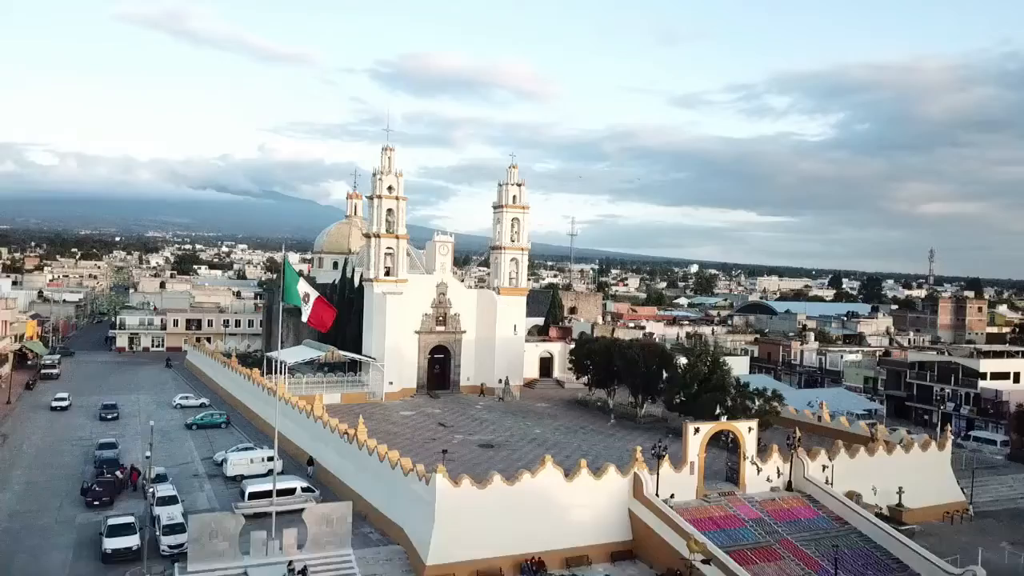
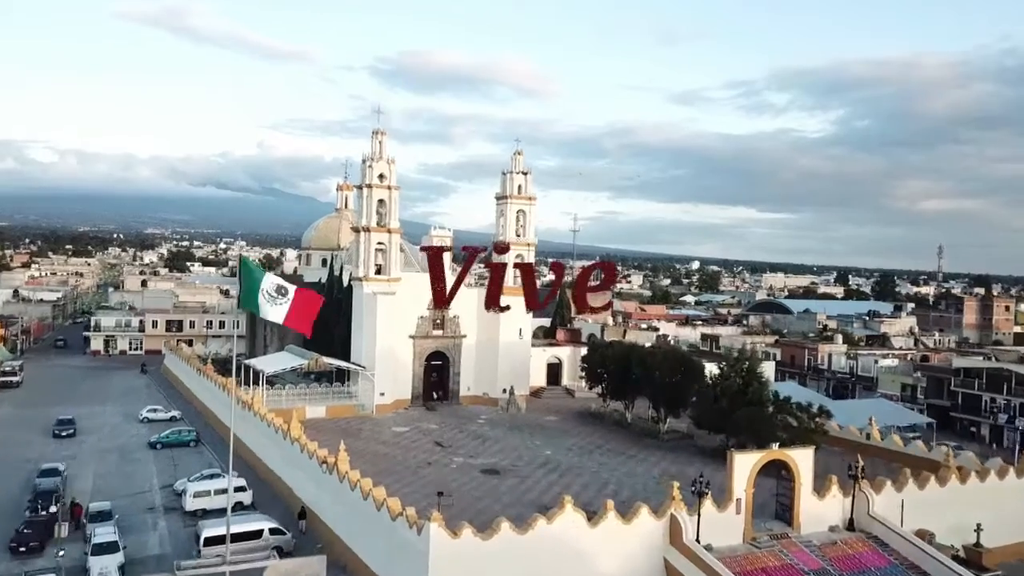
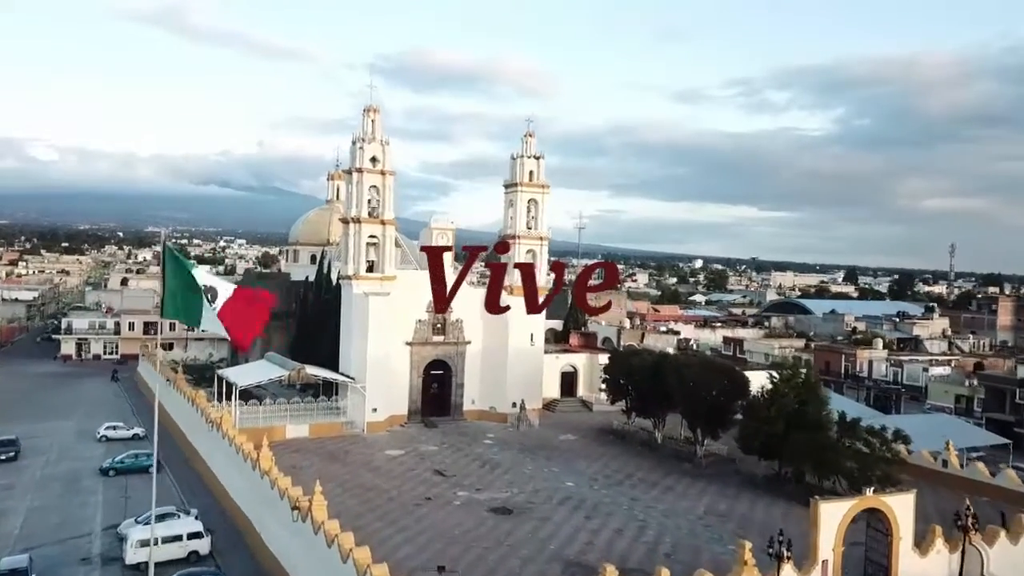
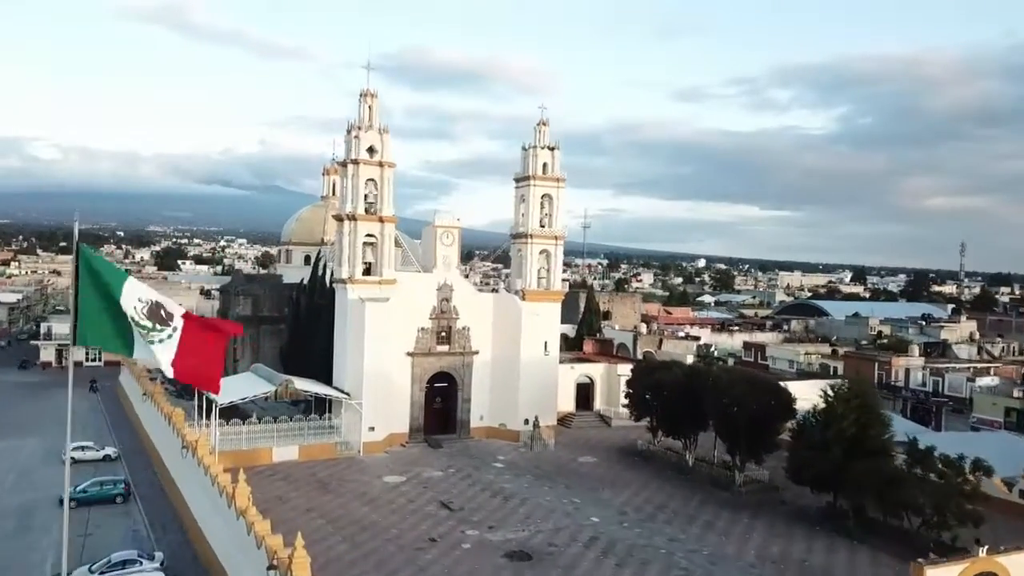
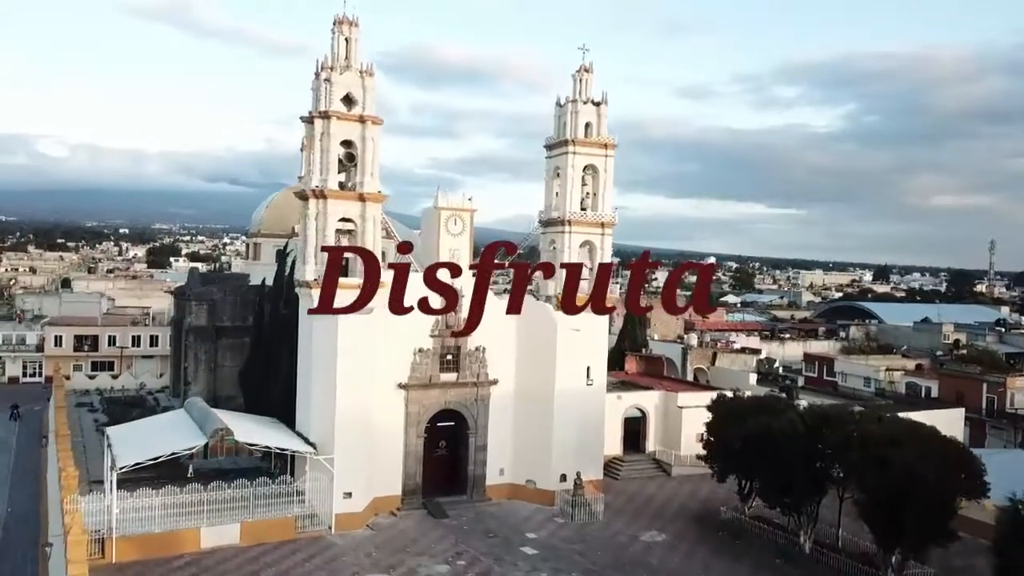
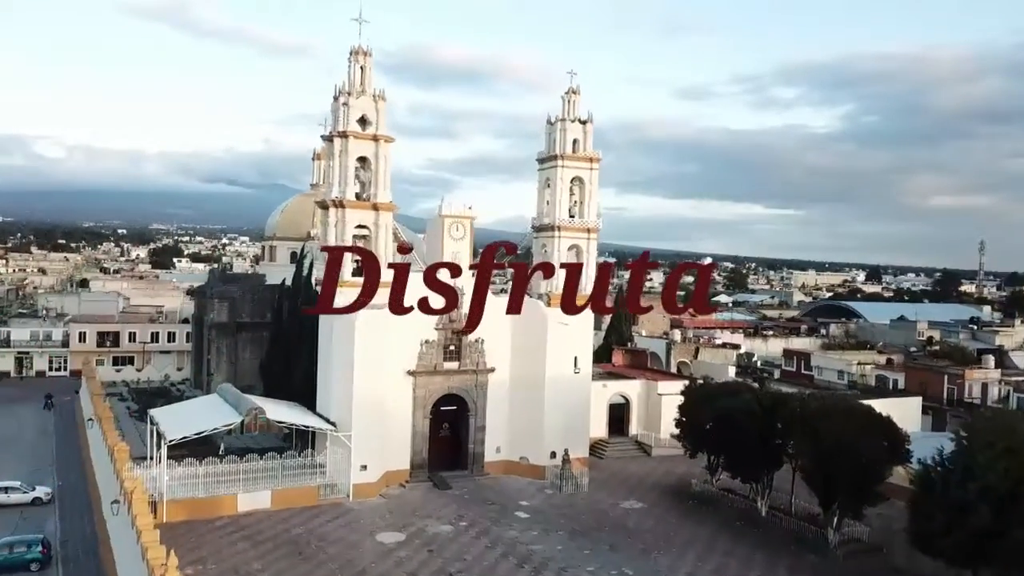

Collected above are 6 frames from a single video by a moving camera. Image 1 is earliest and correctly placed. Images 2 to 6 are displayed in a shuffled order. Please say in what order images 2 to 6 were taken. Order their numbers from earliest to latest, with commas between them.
2, 3, 4, 6, 5
